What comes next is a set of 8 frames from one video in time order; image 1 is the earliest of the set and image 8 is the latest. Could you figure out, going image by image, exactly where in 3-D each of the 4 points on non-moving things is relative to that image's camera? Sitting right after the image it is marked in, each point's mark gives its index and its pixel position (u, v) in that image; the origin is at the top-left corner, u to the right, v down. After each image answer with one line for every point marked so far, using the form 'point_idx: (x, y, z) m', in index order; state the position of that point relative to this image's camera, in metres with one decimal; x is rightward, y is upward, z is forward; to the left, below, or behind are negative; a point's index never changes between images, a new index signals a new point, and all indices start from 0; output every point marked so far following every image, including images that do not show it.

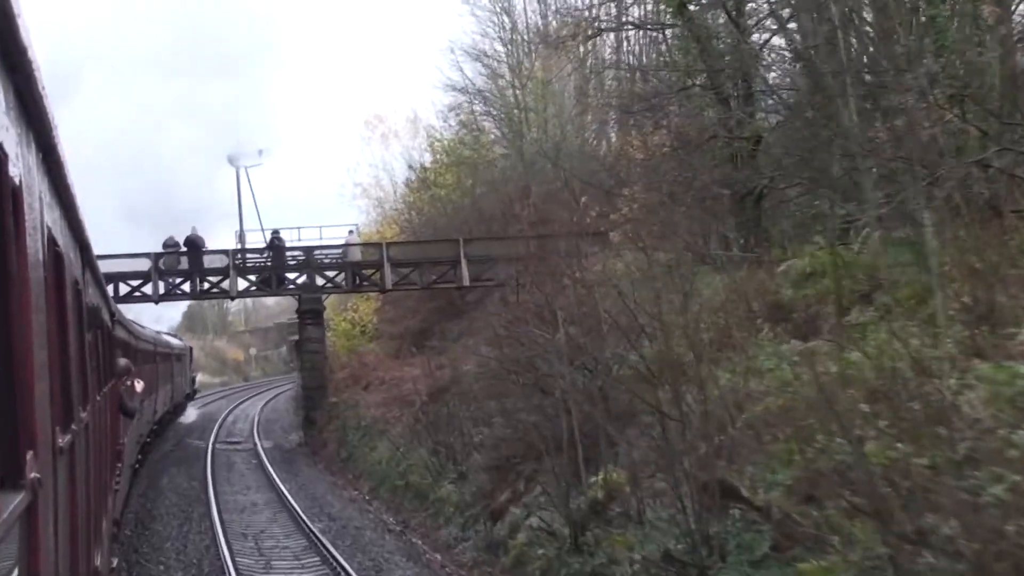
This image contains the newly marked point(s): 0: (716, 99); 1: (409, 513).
0: (+2.3, +2.2, +19.8) m
1: (-1.1, -2.4, +18.4) m
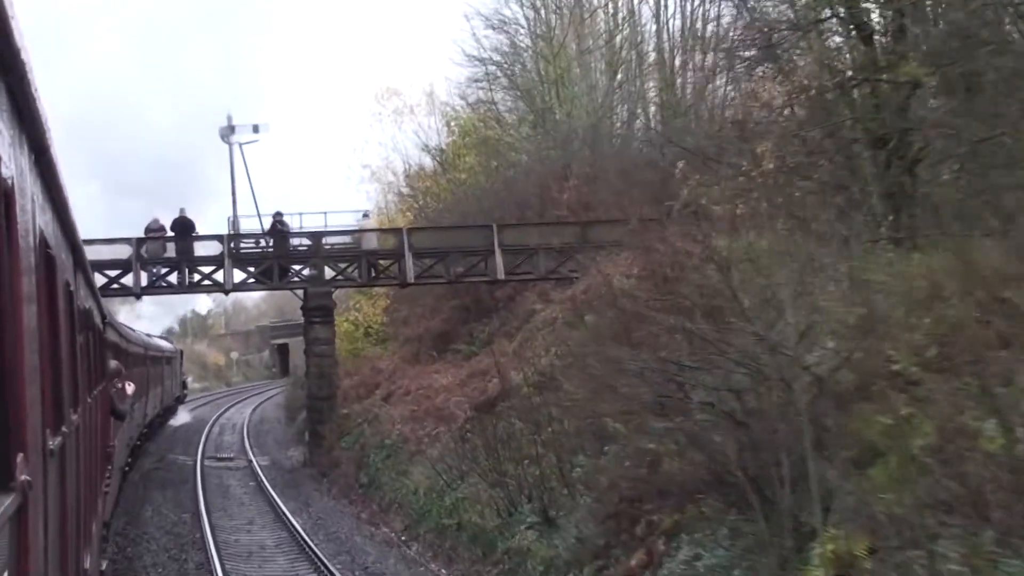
0: (+3.1, +2.3, +15.6) m
1: (-0.3, -2.3, +14.1) m
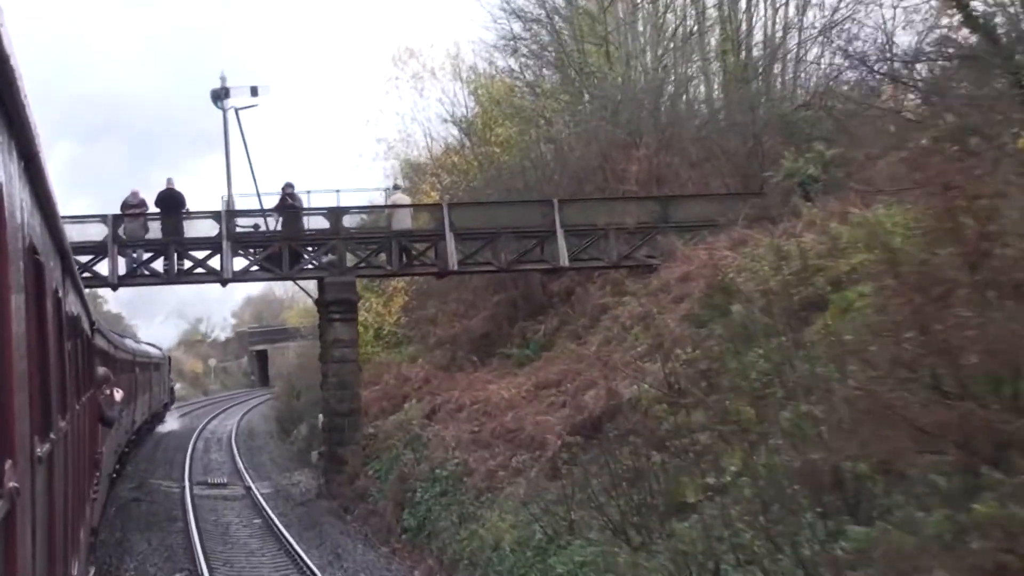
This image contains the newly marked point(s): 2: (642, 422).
0: (+4.0, +2.4, +10.9) m
1: (+0.6, -2.1, +9.3) m
2: (+1.0, -1.0, +12.7) m
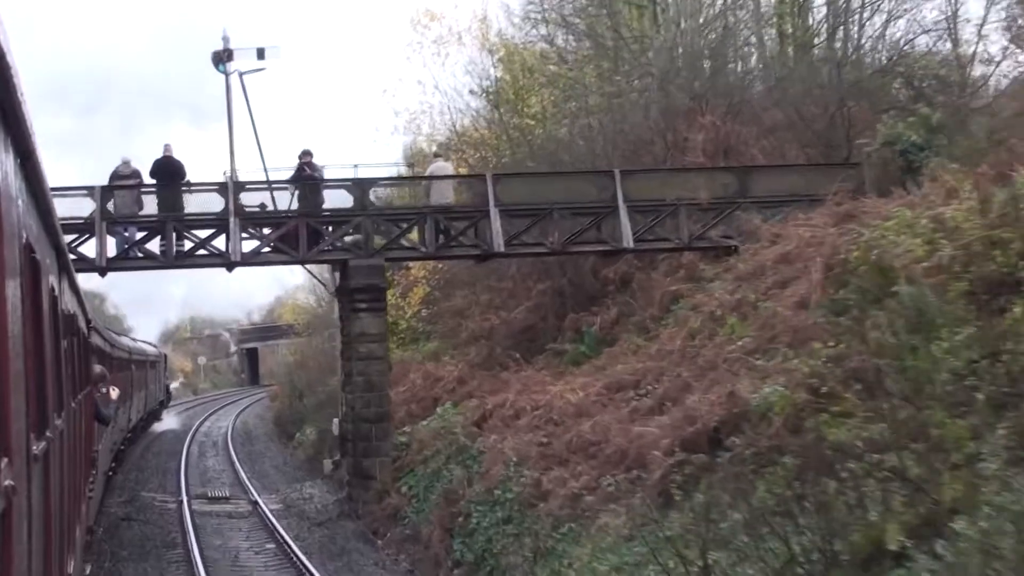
0: (+4.6, +2.6, +8.0) m
1: (+1.2, -2.0, +6.4) m
2: (+1.6, -0.8, +9.9) m
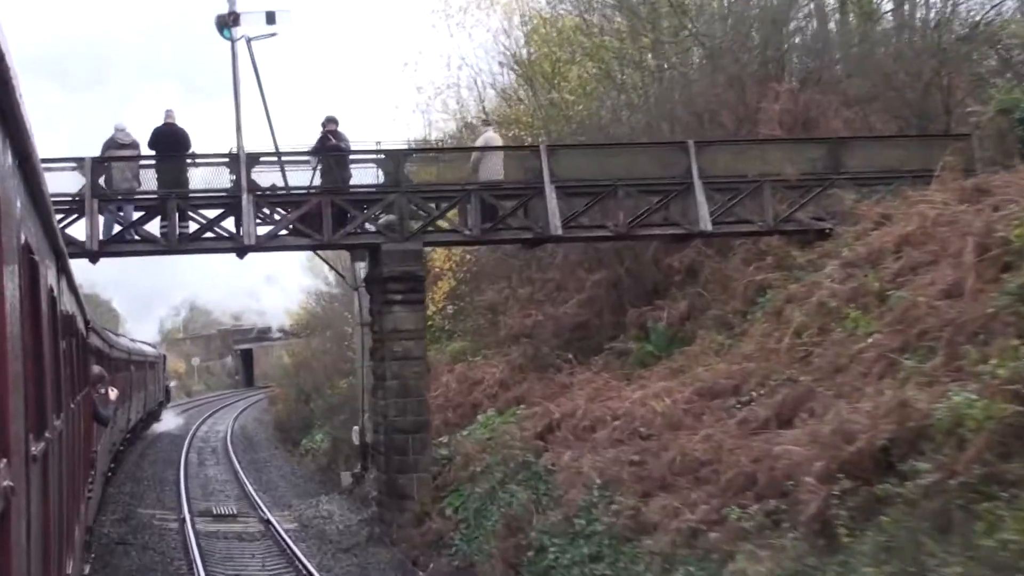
0: (+5.2, +2.7, +5.7) m
1: (+1.8, -1.9, +4.1) m
2: (+2.1, -0.7, +7.5) m
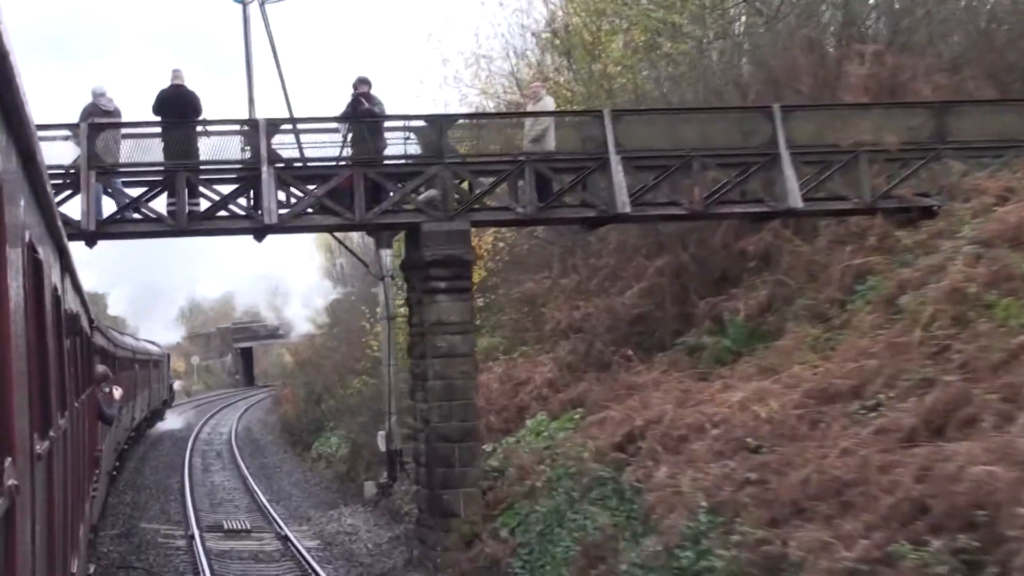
0: (+5.7, +2.8, +3.7) m
1: (+2.3, -1.8, +2.1) m
2: (+2.6, -0.6, +5.6) m
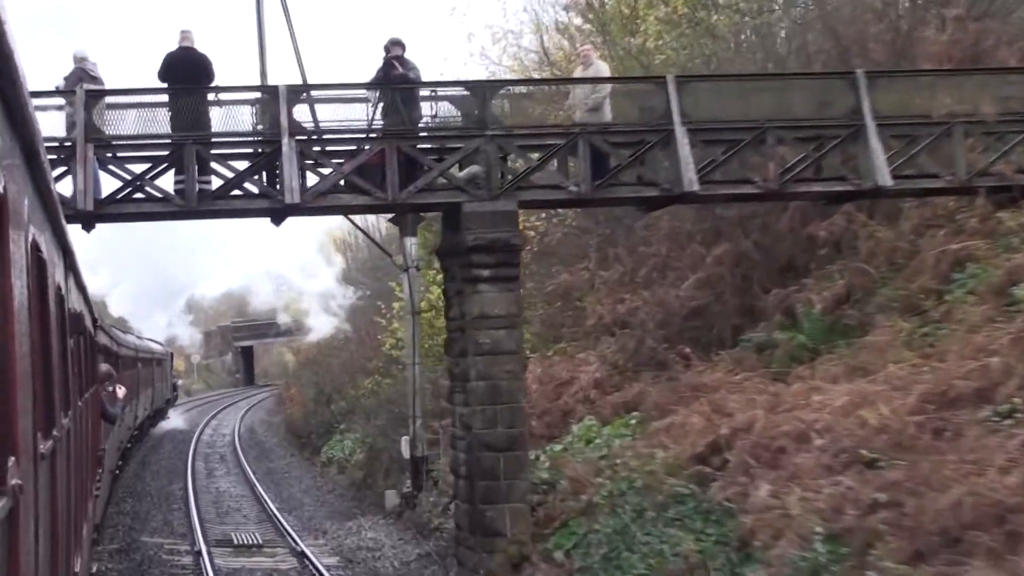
0: (+6.0, +2.8, +2.3) m
1: (+2.6, -1.7, +0.7) m
2: (+2.9, -0.6, +4.1) m
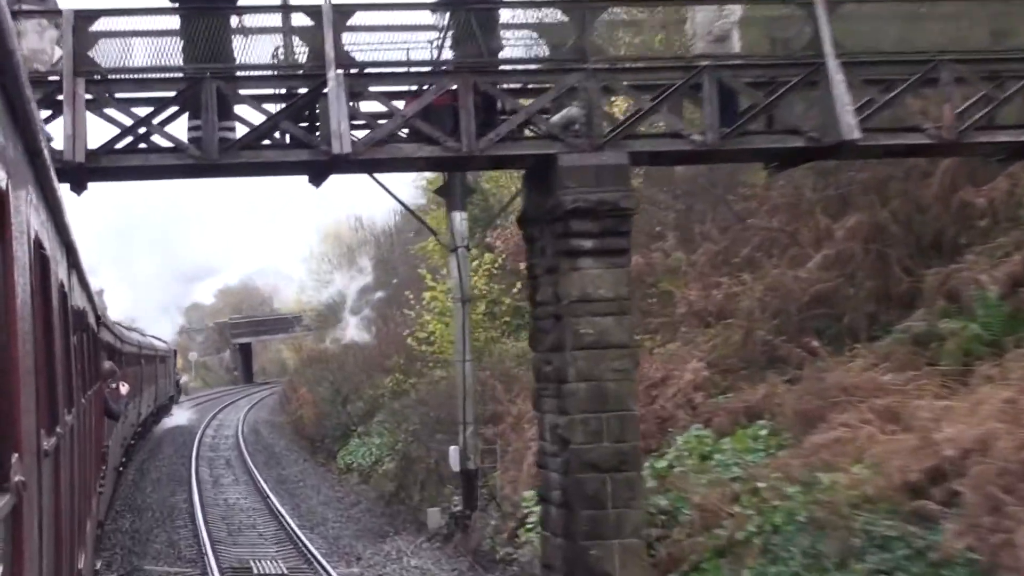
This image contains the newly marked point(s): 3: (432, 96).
0: (+6.6, +3.0, -0.2) m
1: (+3.2, -1.6, -1.8) m
2: (+3.5, -0.5, +1.7) m
3: (-0.4, +1.0, +8.8) m
